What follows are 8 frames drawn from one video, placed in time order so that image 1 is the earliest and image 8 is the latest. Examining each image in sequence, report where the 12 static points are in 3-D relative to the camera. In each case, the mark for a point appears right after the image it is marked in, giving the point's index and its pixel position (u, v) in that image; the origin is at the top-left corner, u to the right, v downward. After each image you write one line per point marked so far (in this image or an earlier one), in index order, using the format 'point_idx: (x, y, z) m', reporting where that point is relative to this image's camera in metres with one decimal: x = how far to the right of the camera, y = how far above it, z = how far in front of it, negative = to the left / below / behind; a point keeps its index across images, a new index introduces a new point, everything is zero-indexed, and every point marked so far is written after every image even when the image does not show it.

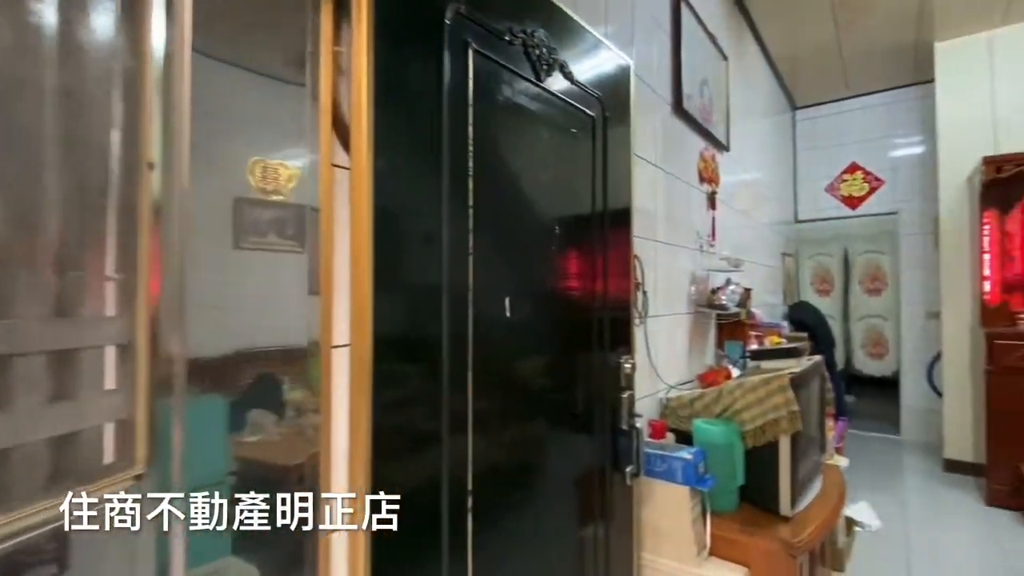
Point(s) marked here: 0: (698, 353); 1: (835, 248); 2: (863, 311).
0: (+0.9, -0.3, +2.3) m
1: (+3.1, +0.4, +4.6) m
2: (+3.2, -0.2, +4.4) m
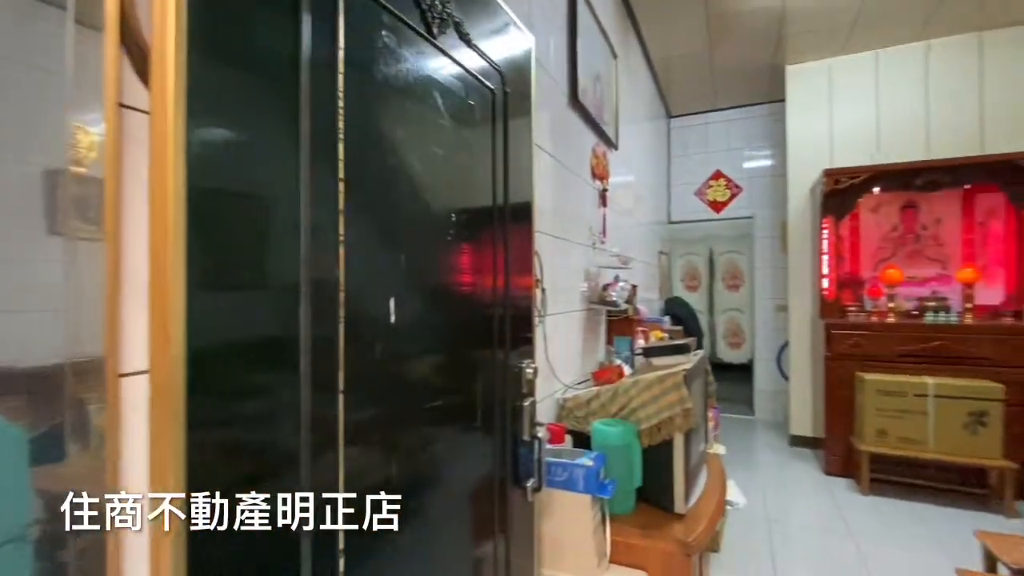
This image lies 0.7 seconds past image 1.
0: (+0.4, -0.3, +2.3) m
1: (+2.0, +0.4, +5.0) m
2: (+2.1, -0.2, +4.8) m
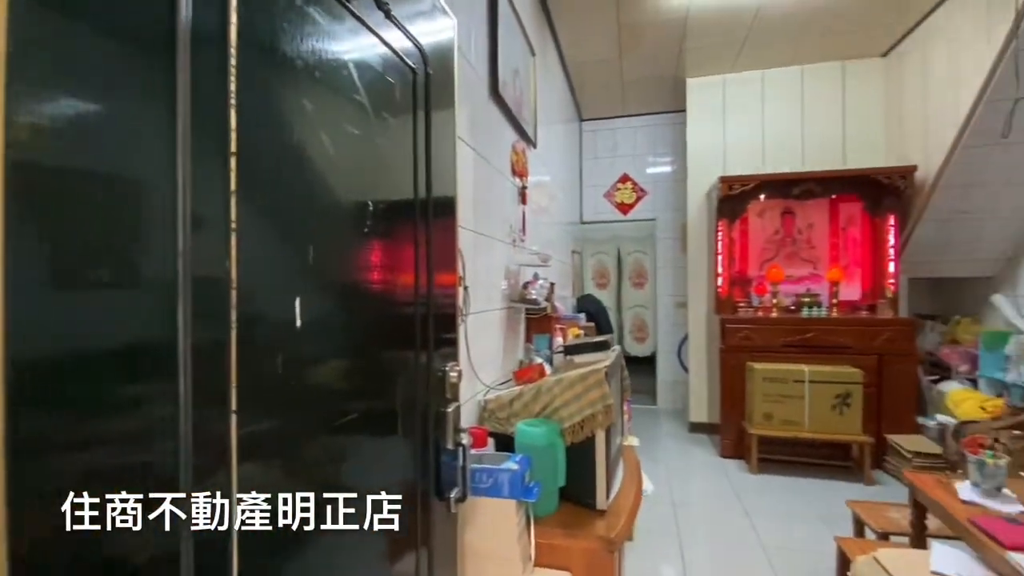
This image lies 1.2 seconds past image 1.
0: (0.0, -0.3, +2.2) m
1: (+1.1, +0.4, +5.2) m
2: (+1.3, -0.1, +5.1) m
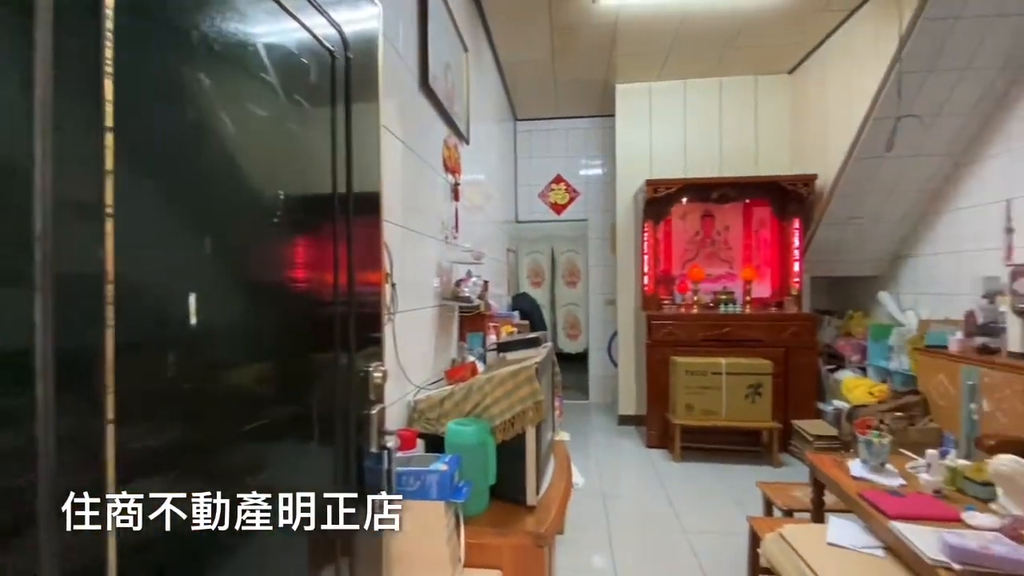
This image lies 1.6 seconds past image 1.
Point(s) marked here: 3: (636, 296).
0: (-0.3, -0.3, +2.2) m
1: (+0.4, +0.5, +5.3) m
2: (+0.6, -0.1, +5.2) m
3: (+1.1, -0.1, +4.2) m
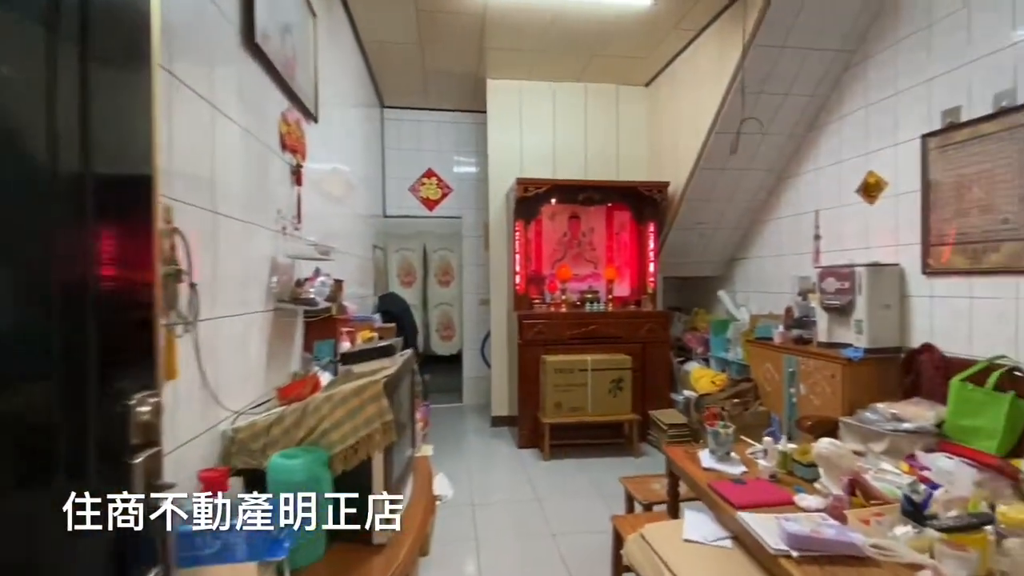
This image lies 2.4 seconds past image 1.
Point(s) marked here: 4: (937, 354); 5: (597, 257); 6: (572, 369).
0: (-0.9, -0.3, +1.9) m
1: (-1.0, +0.5, +5.0) m
2: (-0.8, -0.1, +5.0) m
3: (0.0, -0.1, +4.2) m
4: (+2.2, -0.3, +2.5) m
5: (+0.7, +0.3, +4.2) m
6: (+0.4, -0.6, +3.4) m
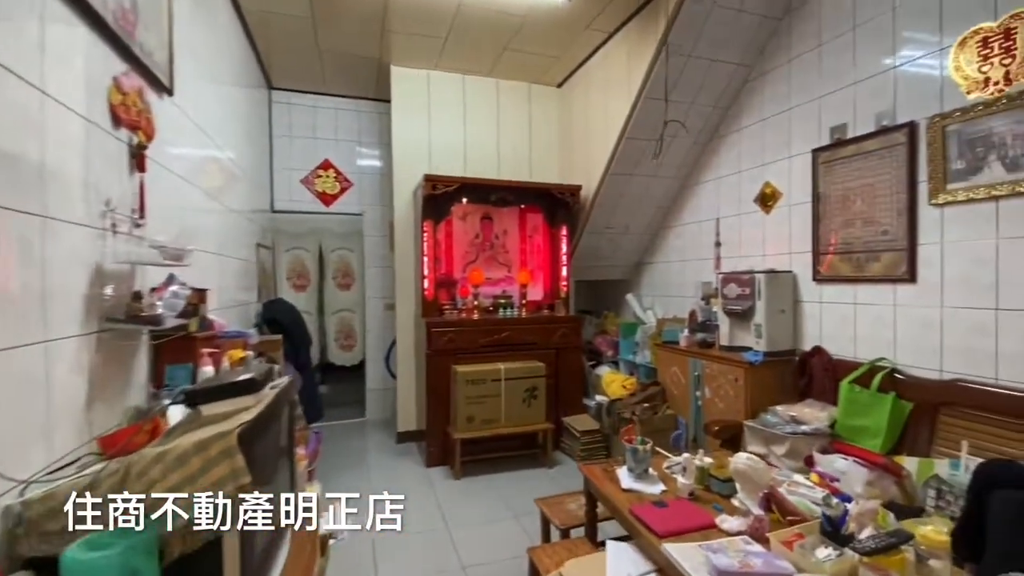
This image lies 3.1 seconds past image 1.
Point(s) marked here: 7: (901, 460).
0: (-1.2, -0.3, +1.4) m
1: (-1.9, +0.4, +4.5) m
2: (-1.7, -0.2, +4.5) m
3: (-0.8, -0.1, +3.9) m
4: (+1.7, -0.4, +2.6) m
5: (0.0, +0.2, +4.0) m
6: (-0.2, -0.6, +3.2) m
7: (+1.7, -0.8, +2.1) m
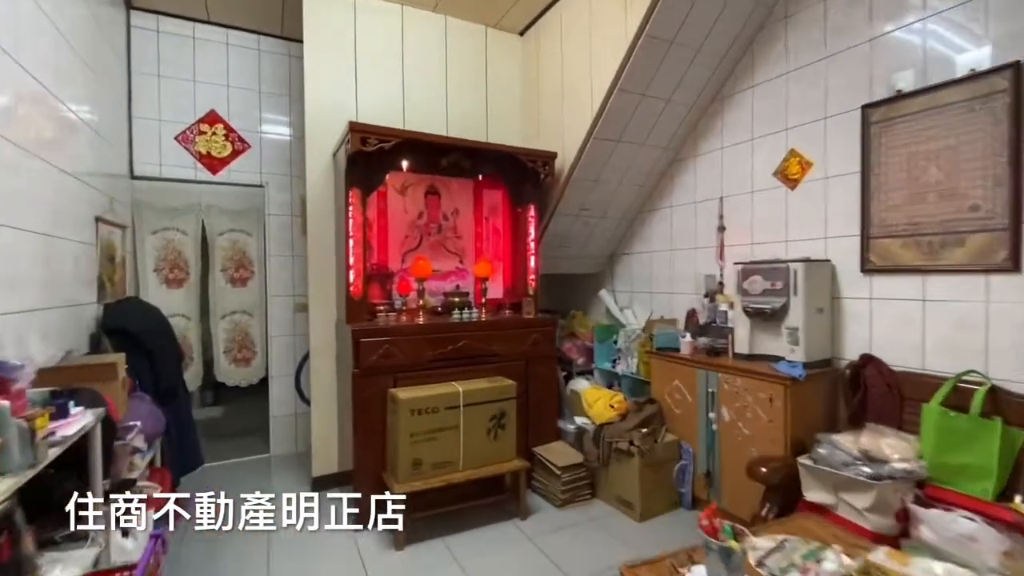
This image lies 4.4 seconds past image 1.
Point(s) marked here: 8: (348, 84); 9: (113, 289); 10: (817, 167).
0: (-1.1, -0.3, +0.4) m
1: (-2.2, +0.5, +3.4) m
2: (-2.1, -0.1, +3.4) m
3: (-1.1, -0.1, +2.9) m
4: (+1.6, -0.3, +2.1) m
5: (-0.3, +0.3, +3.2) m
6: (-0.4, -0.6, +2.3) m
7: (+1.7, -0.7, +1.5) m
8: (-1.0, +1.3, +3.0) m
9: (-2.2, 0.0, +2.7) m
10: (+1.5, +0.6, +2.4) m
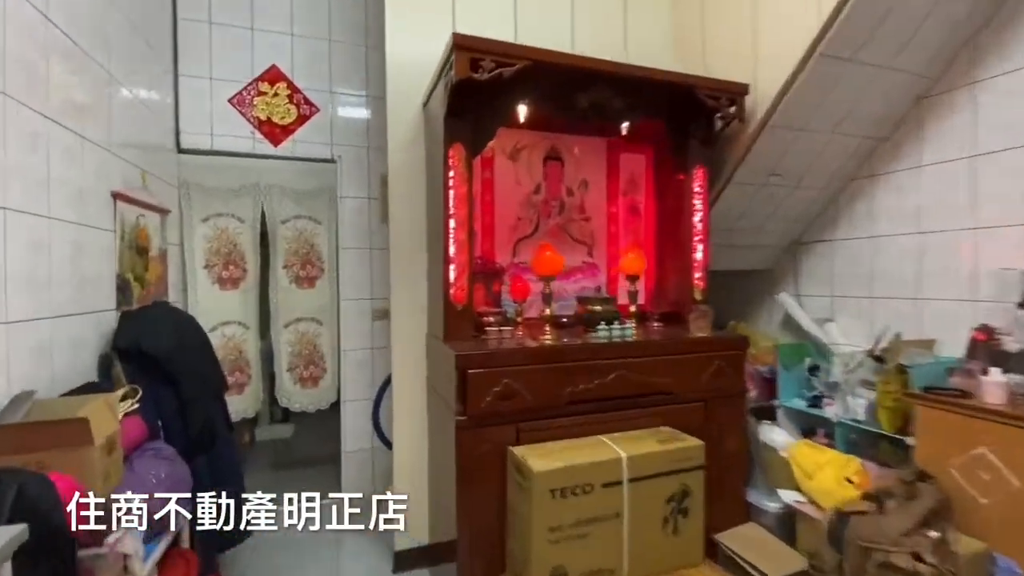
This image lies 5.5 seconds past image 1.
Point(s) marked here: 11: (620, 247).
0: (-0.8, -0.3, -0.3) m
1: (-1.5, +0.5, +2.7) m
2: (-1.3, -0.1, +2.8) m
3: (-0.4, -0.1, +2.1) m
4: (+2.2, -0.4, +0.9) m
5: (+0.4, +0.3, +2.3) m
6: (+0.2, -0.6, +1.5) m
7: (+2.1, -0.7, +0.4) m
8: (-0.3, +1.3, +2.2) m
9: (-1.6, 0.0, +2.0) m
10: (+2.1, +0.6, +1.2) m
11: (+0.5, +0.2, +2.3) m
